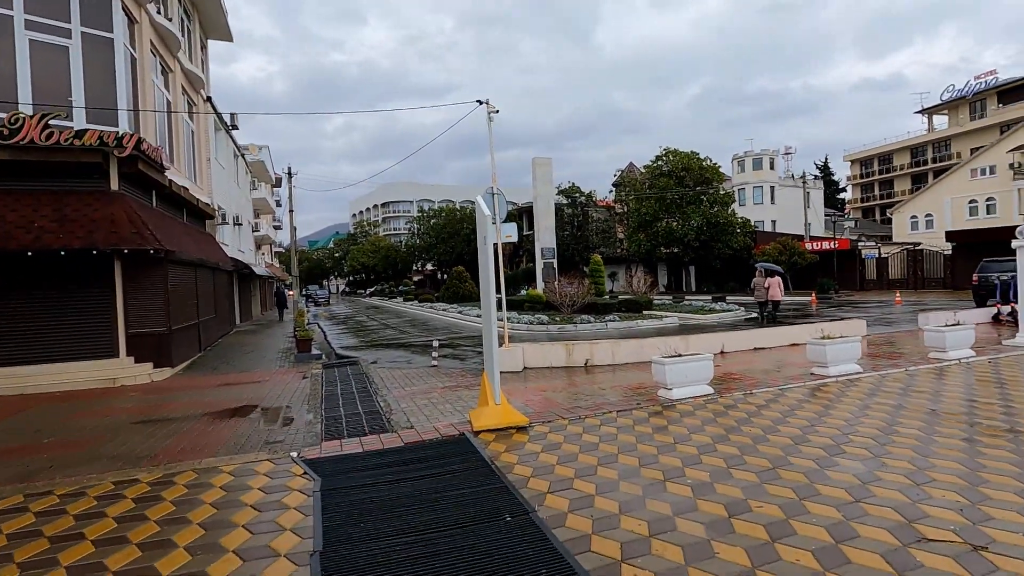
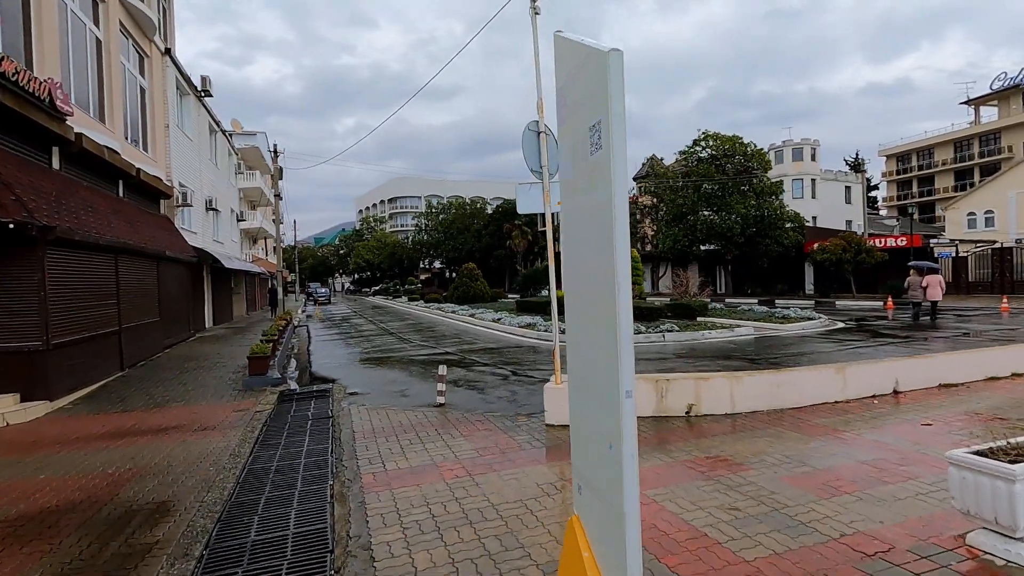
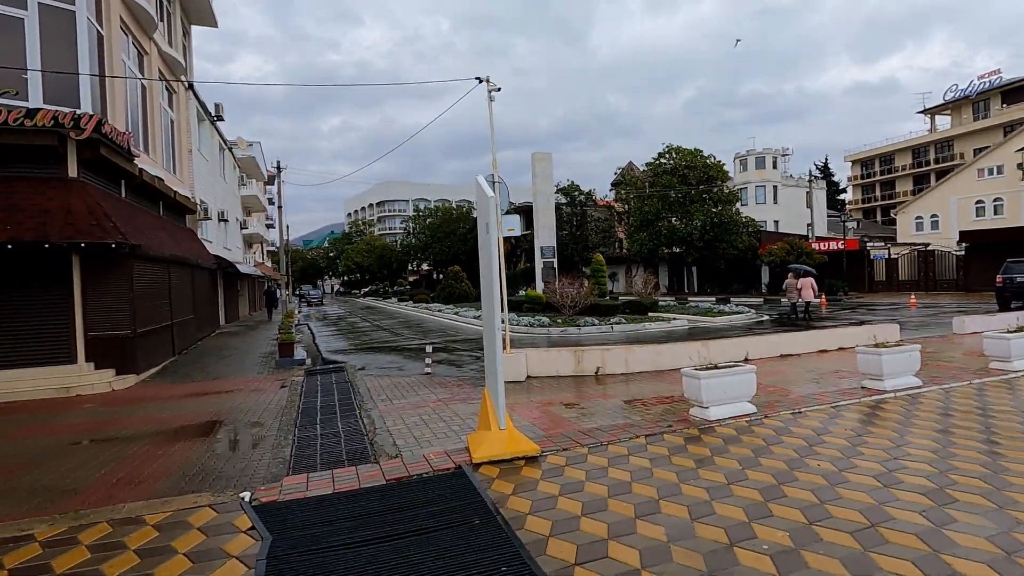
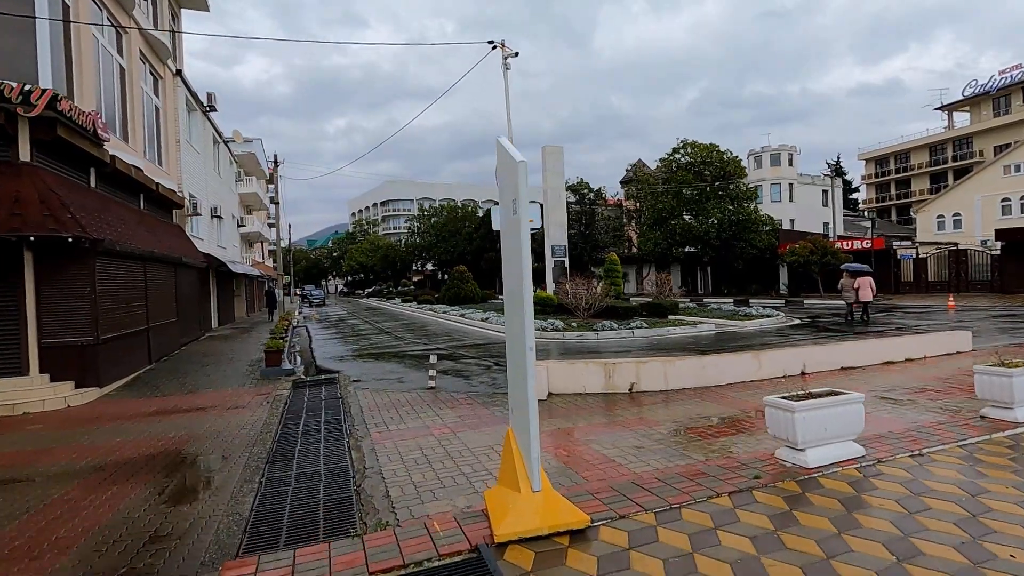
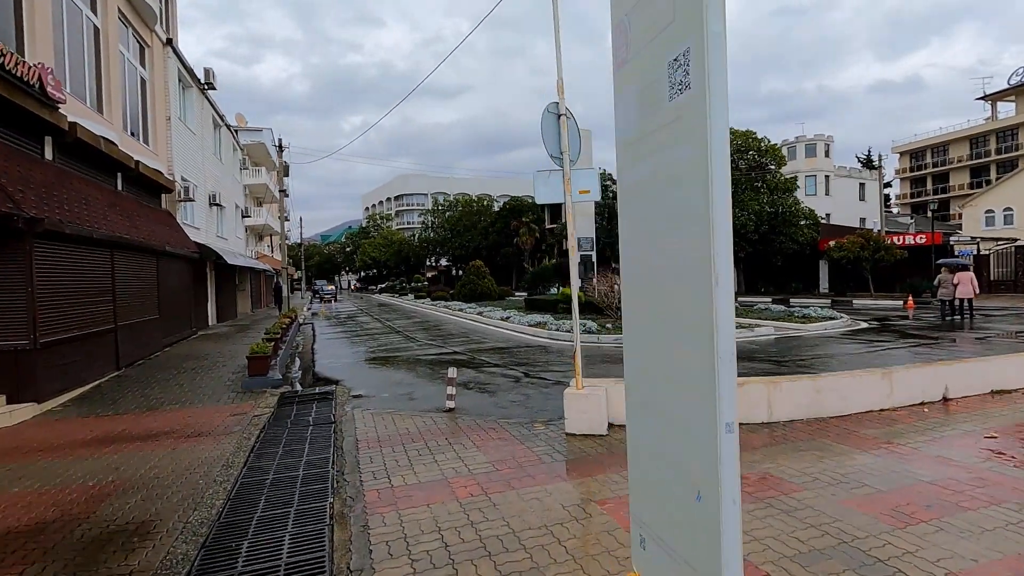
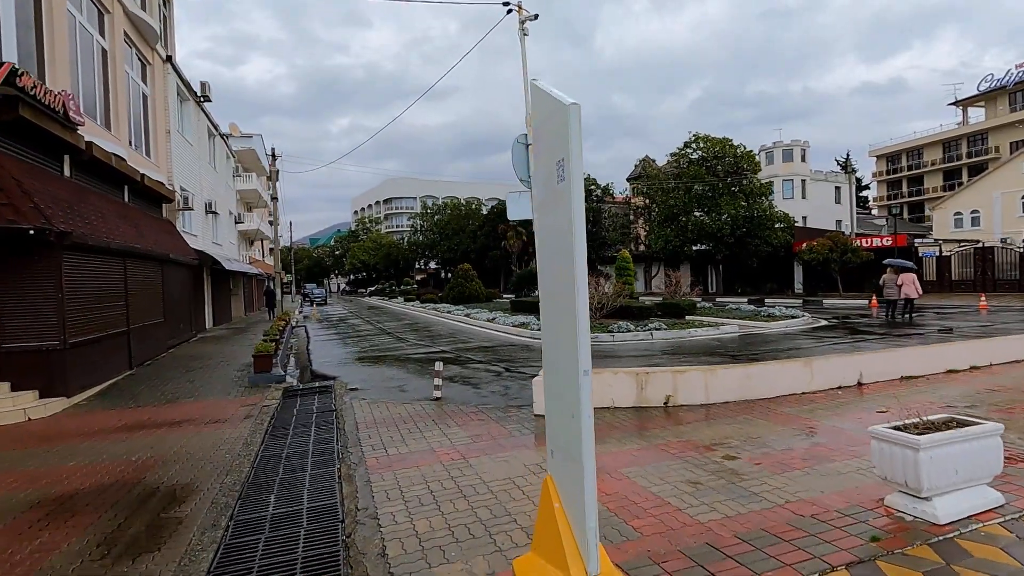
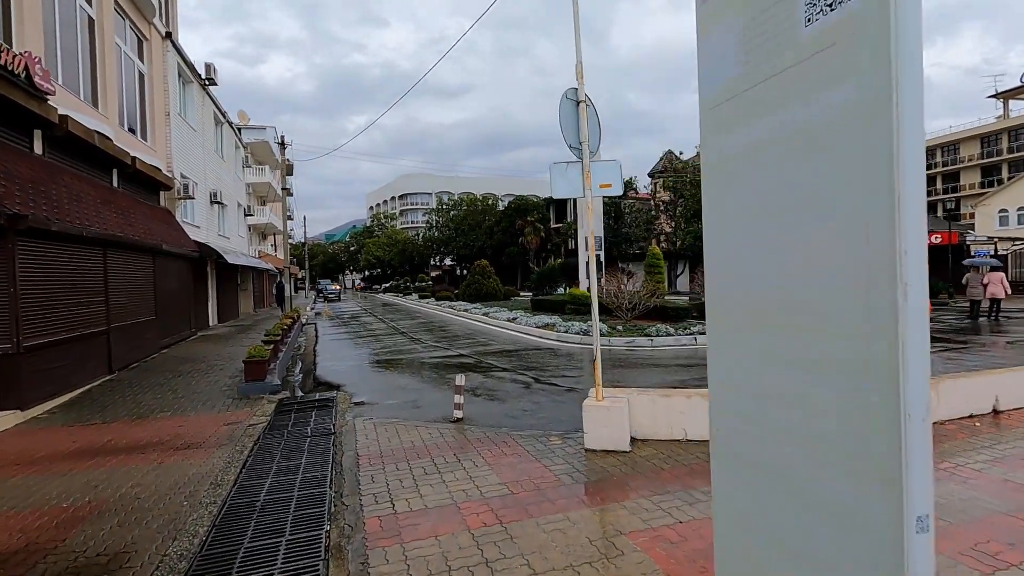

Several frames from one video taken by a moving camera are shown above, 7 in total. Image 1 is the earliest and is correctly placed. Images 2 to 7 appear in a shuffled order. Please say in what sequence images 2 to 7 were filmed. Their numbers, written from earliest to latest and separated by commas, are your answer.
3, 4, 6, 2, 5, 7
